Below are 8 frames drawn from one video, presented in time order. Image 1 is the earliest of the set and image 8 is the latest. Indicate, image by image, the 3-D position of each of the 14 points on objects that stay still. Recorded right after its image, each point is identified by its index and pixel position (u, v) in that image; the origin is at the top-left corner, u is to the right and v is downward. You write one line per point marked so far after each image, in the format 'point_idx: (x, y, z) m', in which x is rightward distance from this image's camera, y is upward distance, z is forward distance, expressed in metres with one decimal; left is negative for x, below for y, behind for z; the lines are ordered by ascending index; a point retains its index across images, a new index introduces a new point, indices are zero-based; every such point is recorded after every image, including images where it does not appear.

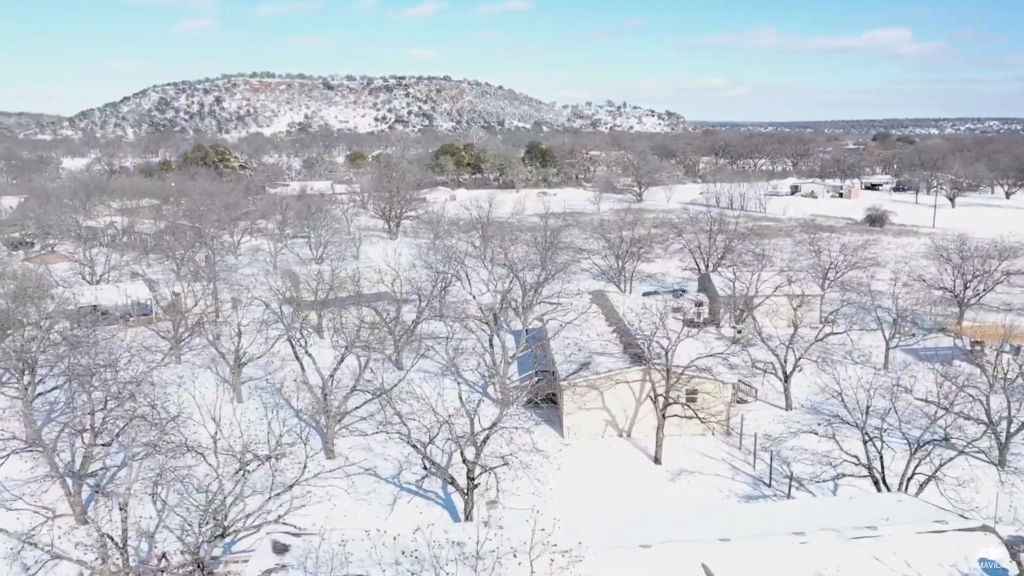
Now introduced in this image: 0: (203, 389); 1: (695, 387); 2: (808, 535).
0: (-7.3, -2.5, +17.6) m
1: (+3.9, -2.1, +14.9) m
2: (+3.3, -2.8, +8.0) m
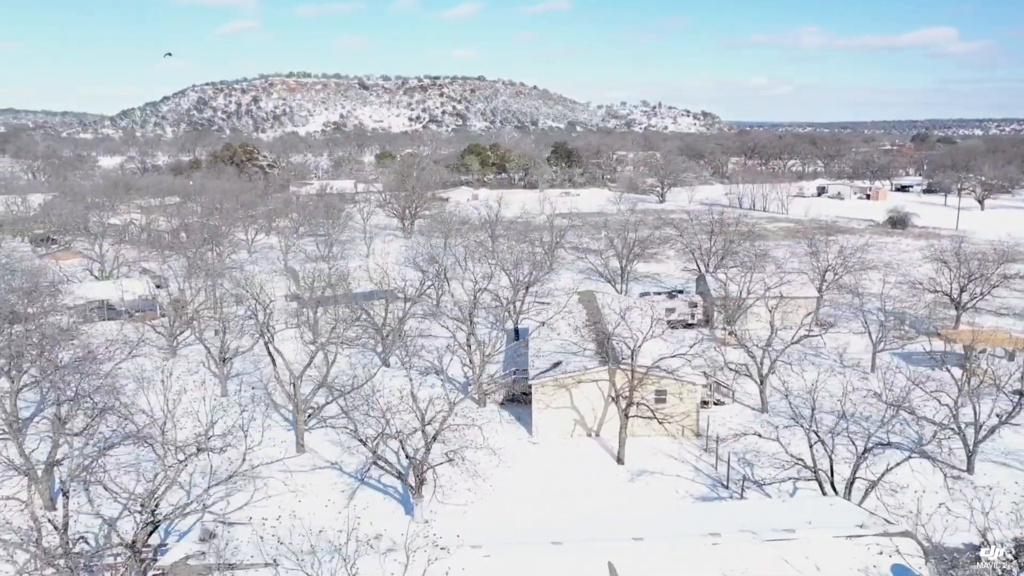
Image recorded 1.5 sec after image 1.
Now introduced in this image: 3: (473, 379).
0: (-7.9, -2.4, +17.8) m
1: (+3.2, -2.1, +14.9) m
2: (+2.3, -2.8, +8.0) m
3: (-0.8, -2.3, +17.6) m
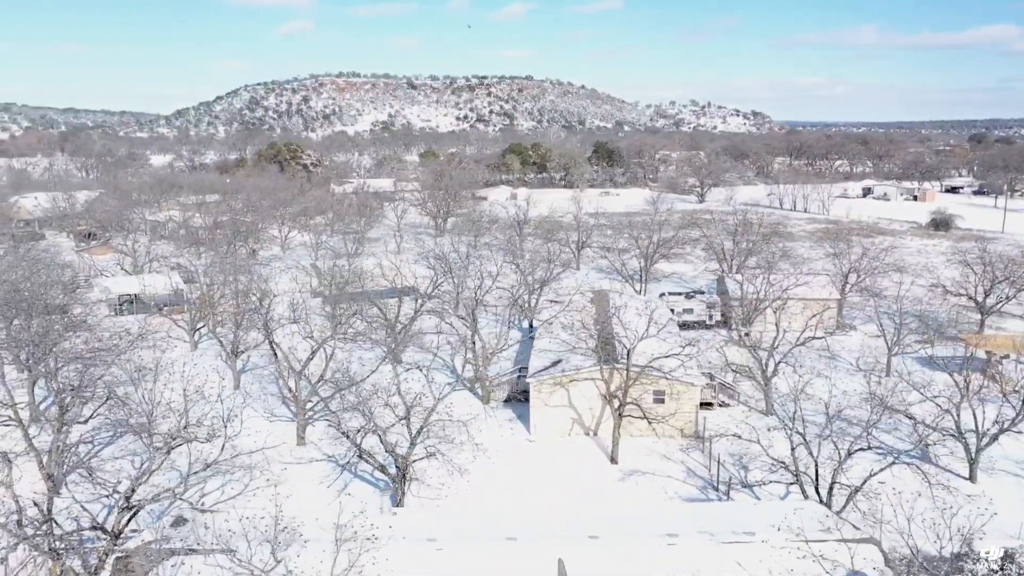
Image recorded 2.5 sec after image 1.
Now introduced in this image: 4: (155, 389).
0: (-7.9, -2.2, +18.3) m
1: (+3.1, -2.0, +14.7) m
2: (+1.8, -2.8, +7.9) m
3: (-0.8, -2.2, +17.7) m
4: (-7.7, -2.3, +15.3) m
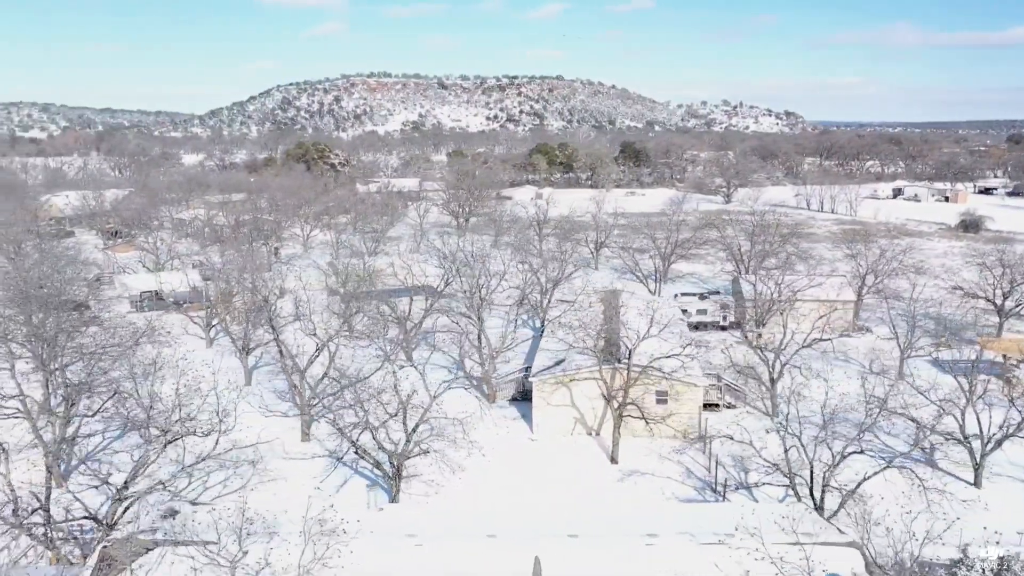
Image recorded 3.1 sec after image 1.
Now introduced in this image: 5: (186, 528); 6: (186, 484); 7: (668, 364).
0: (-7.7, -2.2, +18.6) m
1: (+3.1, -2.0, +14.7) m
2: (+1.6, -2.8, +7.9) m
3: (-0.6, -2.2, +17.7) m
4: (-7.7, -2.2, +15.6) m
5: (-3.9, -2.9, +8.6) m
6: (-5.2, -3.2, +11.3) m
7: (+3.3, -1.6, +14.8) m
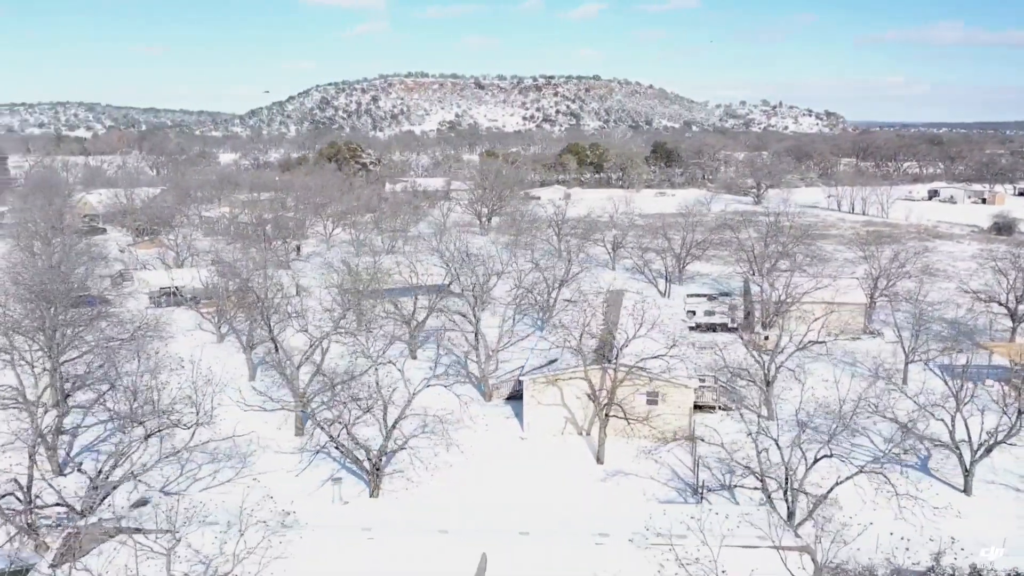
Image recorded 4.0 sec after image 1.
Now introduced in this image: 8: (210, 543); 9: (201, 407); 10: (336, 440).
0: (-7.8, -2.1, +18.9) m
1: (+2.8, -2.1, +14.6) m
2: (+1.1, -2.8, +7.9) m
3: (-0.8, -2.1, +17.8) m
4: (-7.9, -2.2, +15.9) m
5: (-4.4, -2.8, +8.8) m
6: (-5.5, -3.1, +11.6) m
7: (+3.0, -1.6, +14.7) m
8: (-3.3, -2.7, +7.7) m
9: (-6.0, -2.3, +13.8) m
10: (-2.9, -2.5, +11.7) m
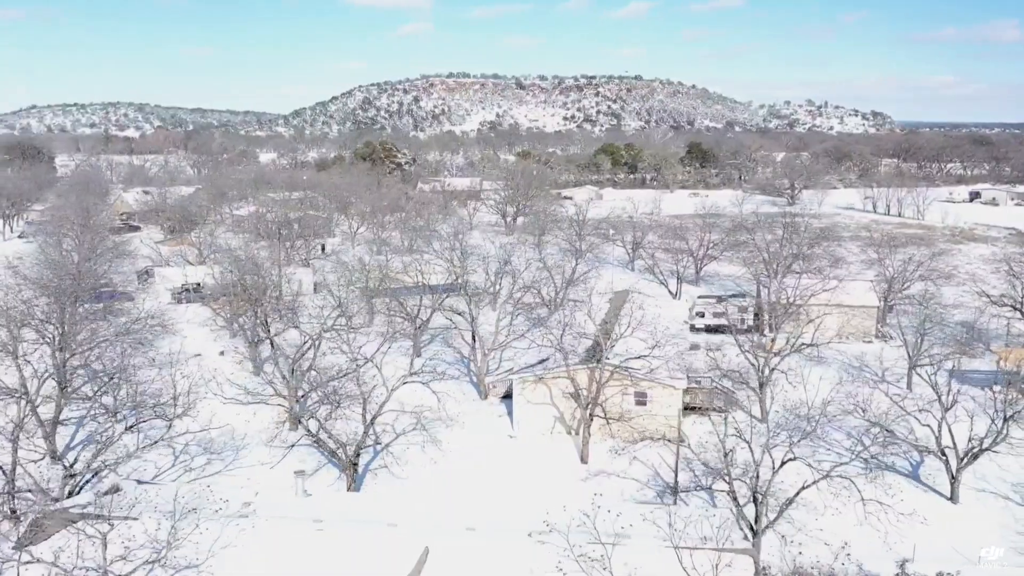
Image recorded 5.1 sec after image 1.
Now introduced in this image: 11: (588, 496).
0: (-7.9, -2.0, +19.4) m
1: (+2.5, -2.1, +14.5) m
2: (+0.5, -2.8, +7.9) m
3: (-0.9, -2.1, +17.9) m
4: (-8.1, -2.1, +16.3) m
5: (-5.0, -2.8, +9.1) m
6: (-6.0, -3.0, +11.9) m
7: (+2.7, -1.6, +14.7) m
8: (-3.9, -2.7, +7.9) m
9: (-6.3, -2.2, +14.1) m
10: (-3.3, -2.4, +11.9) m
11: (+1.3, -3.6, +12.4) m
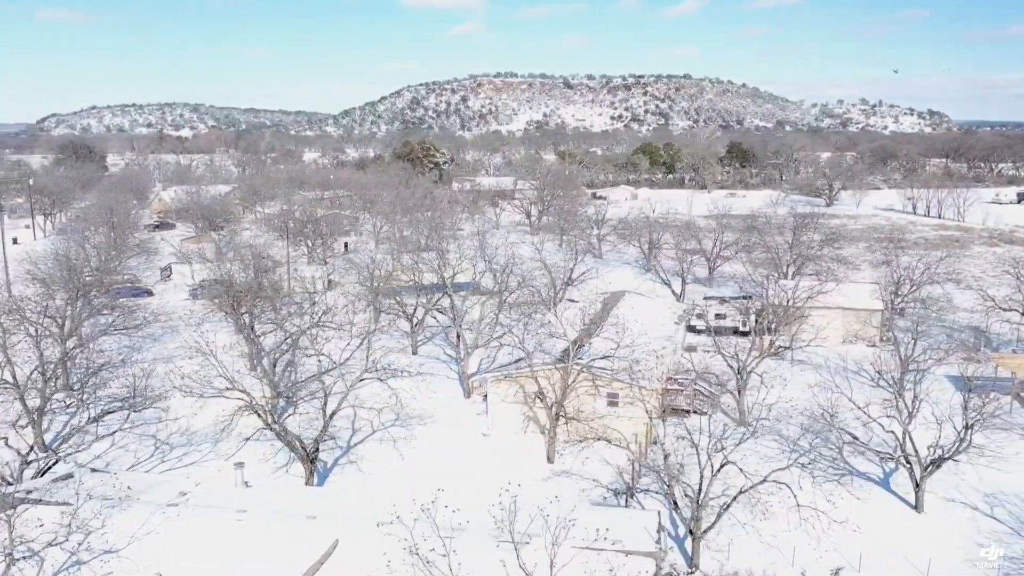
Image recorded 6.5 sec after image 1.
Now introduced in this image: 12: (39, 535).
0: (-8.3, -1.9, +19.8) m
1: (+1.9, -2.1, +14.5) m
2: (-0.5, -2.8, +8.0) m
3: (-1.4, -2.1, +18.0) m
4: (-8.7, -2.0, +16.8) m
5: (-5.9, -2.7, +9.4) m
6: (-6.7, -2.9, +12.2) m
7: (+2.1, -1.6, +14.6) m
8: (-4.8, -2.6, +8.2) m
9: (-7.0, -2.2, +14.5) m
10: (-4.1, -2.4, +12.1) m
11: (+0.6, -3.6, +12.4) m
12: (-5.1, -2.7, +7.8) m
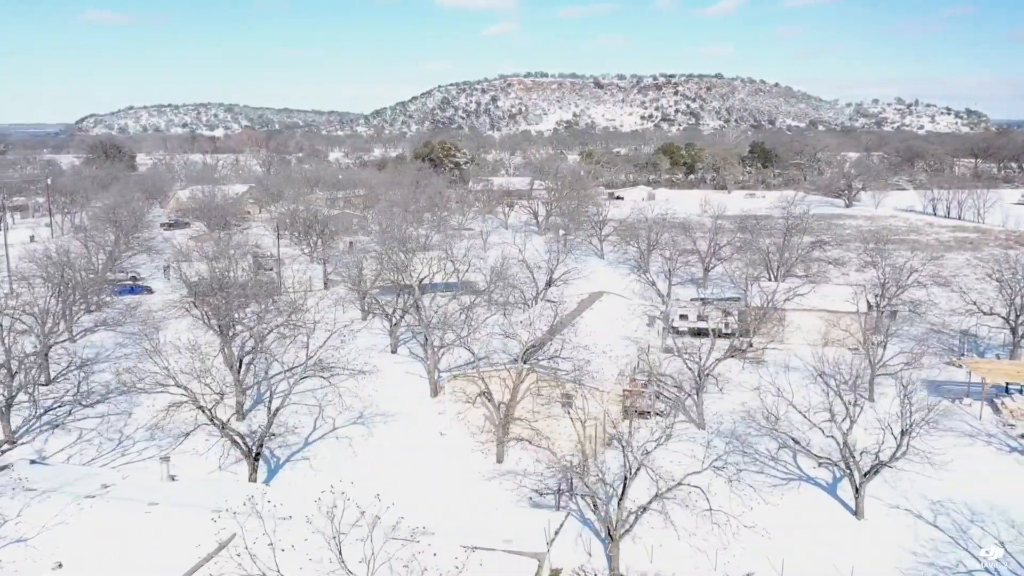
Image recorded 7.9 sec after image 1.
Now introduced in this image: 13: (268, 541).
0: (-9.2, -1.8, +20.1) m
1: (+0.9, -2.1, +14.5) m
2: (-1.6, -2.8, +8.0) m
3: (-2.3, -2.1, +18.1) m
4: (-9.6, -1.9, +17.1) m
5: (-7.0, -2.7, +9.6) m
6: (-7.8, -2.9, +12.5) m
7: (+1.1, -1.6, +14.6) m
8: (-6.0, -2.6, +8.3) m
9: (-8.0, -2.1, +14.7) m
10: (-5.2, -2.4, +12.3) m
11: (-0.5, -3.6, +12.4) m
12: (-6.2, -2.7, +8.0) m
13: (-2.6, -2.8, +7.9) m
